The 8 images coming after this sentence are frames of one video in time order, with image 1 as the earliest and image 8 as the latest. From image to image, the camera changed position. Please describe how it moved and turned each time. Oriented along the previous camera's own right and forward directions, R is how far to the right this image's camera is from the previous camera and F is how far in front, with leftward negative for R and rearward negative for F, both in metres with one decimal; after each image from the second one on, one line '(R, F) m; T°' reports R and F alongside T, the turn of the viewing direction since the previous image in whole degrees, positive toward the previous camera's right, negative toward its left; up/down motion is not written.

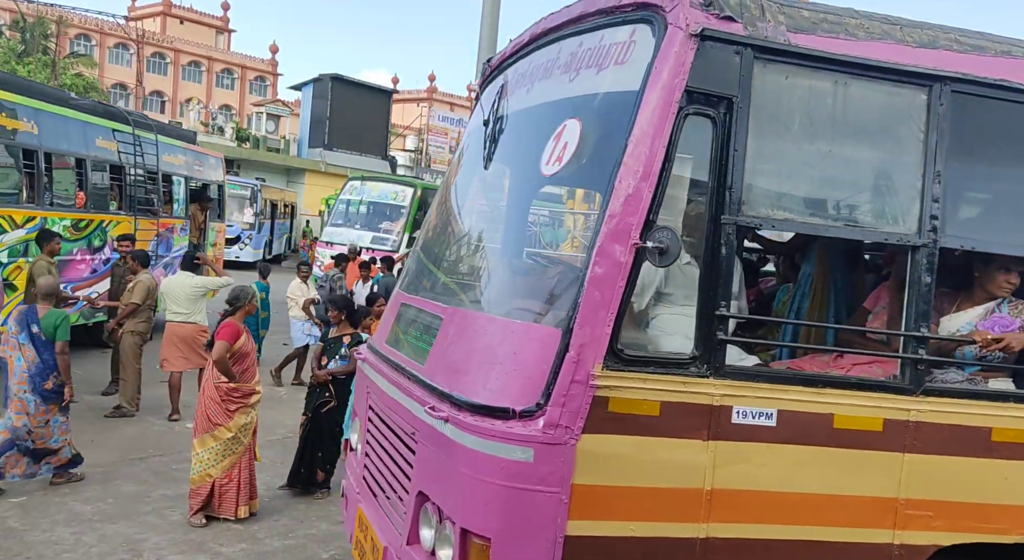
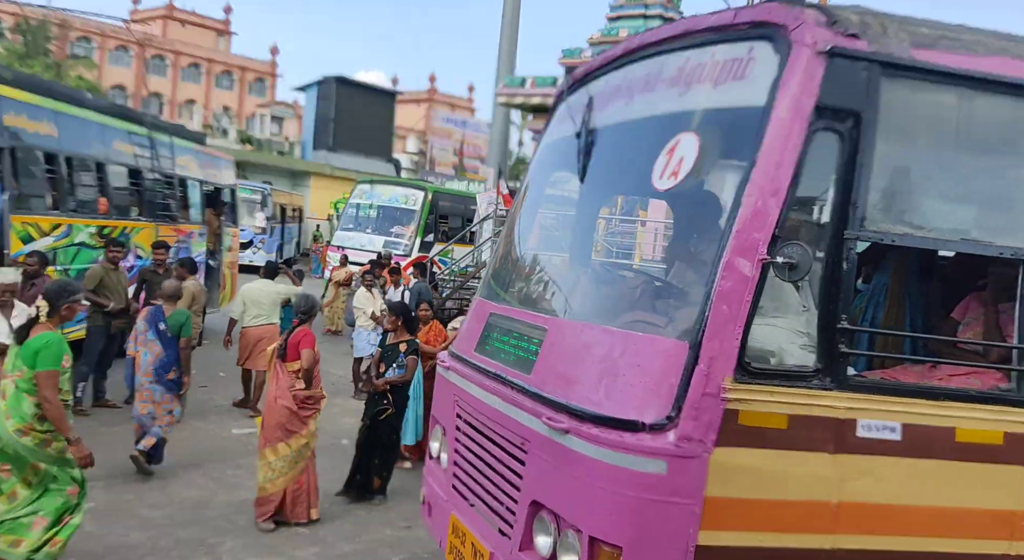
(-0.4, 0.0) m; 0°
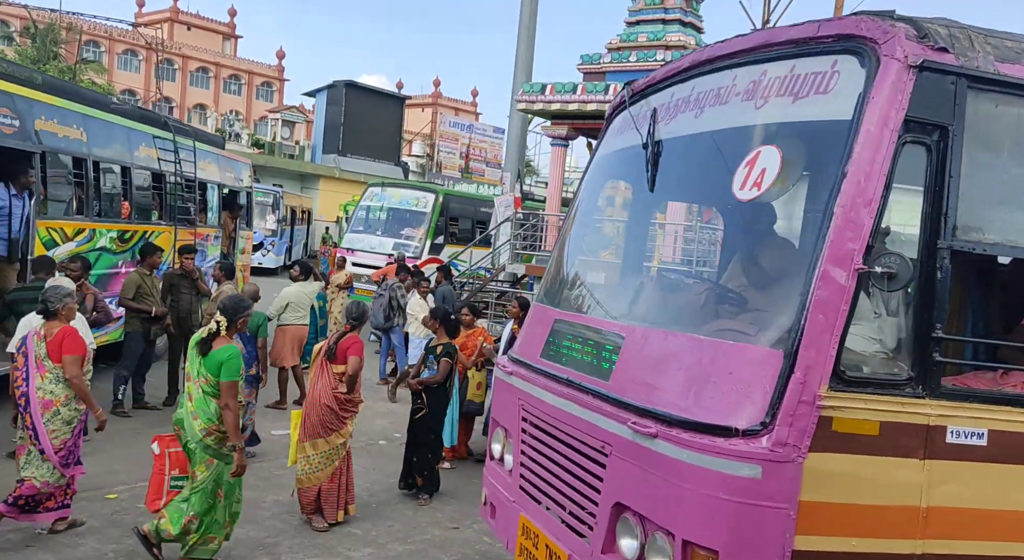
(-0.3, -0.1) m; 0°
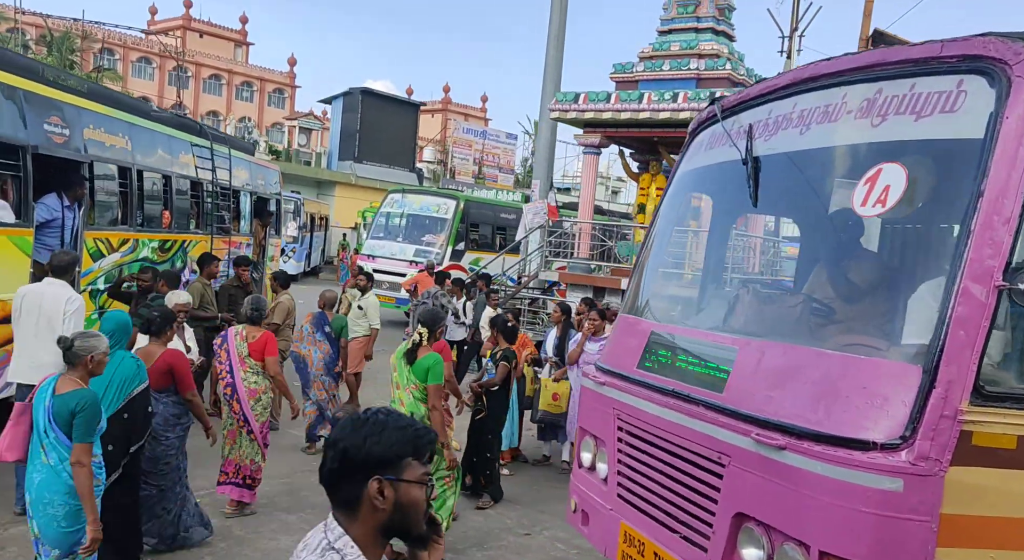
(-0.4, -0.1) m; -1°
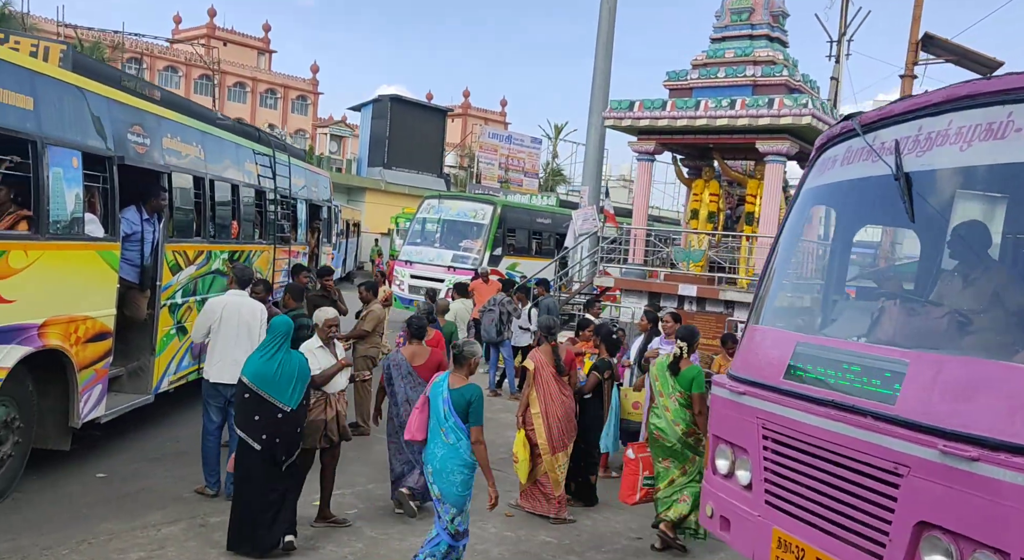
(-0.6, -0.1) m; -1°
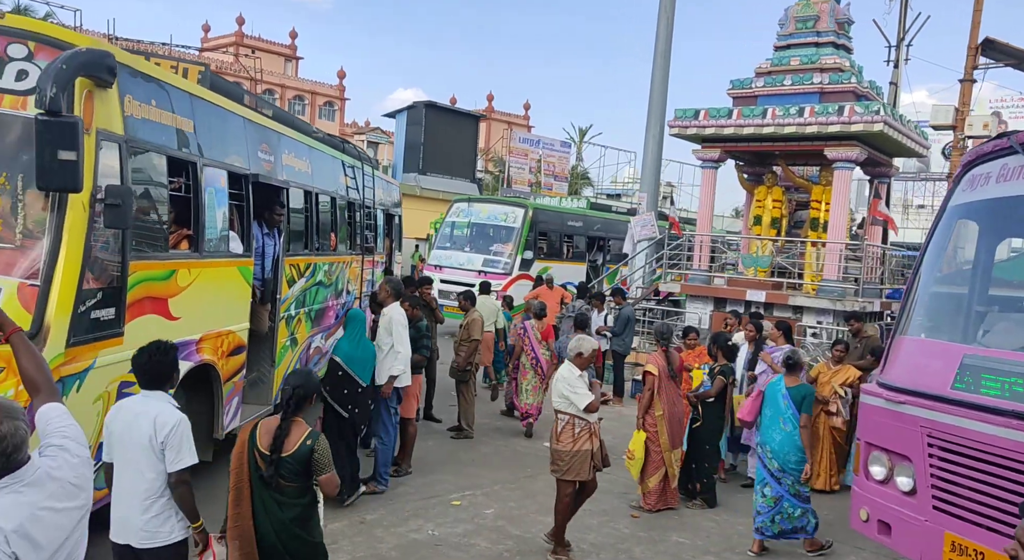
(-0.8, -0.3) m; -1°
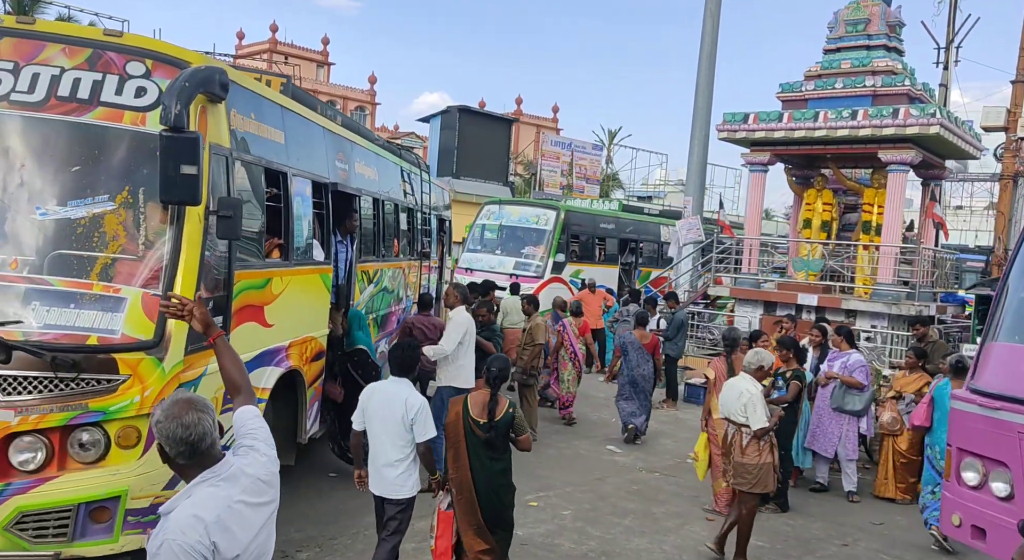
(-0.4, -0.1) m; -2°
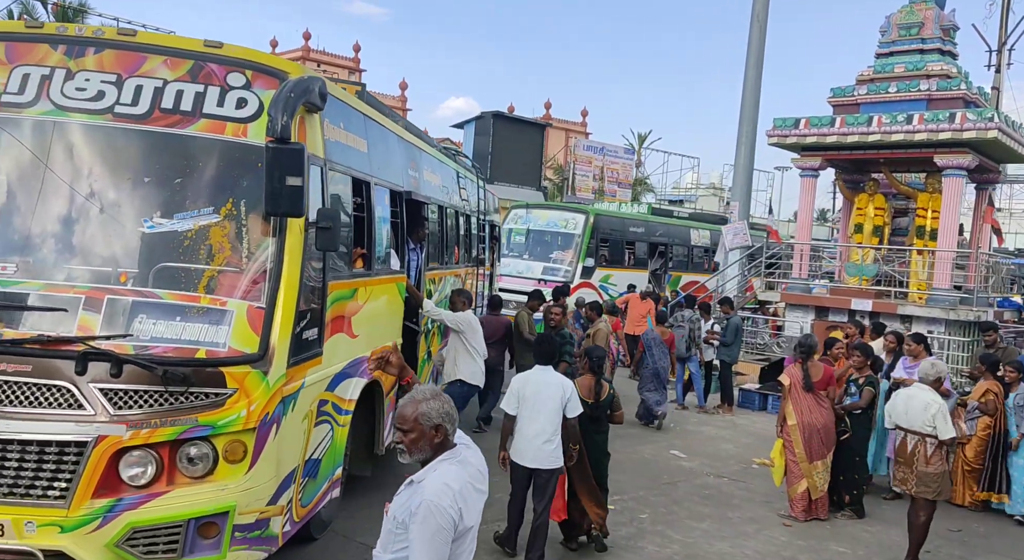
(-0.4, 0.0) m; -2°
